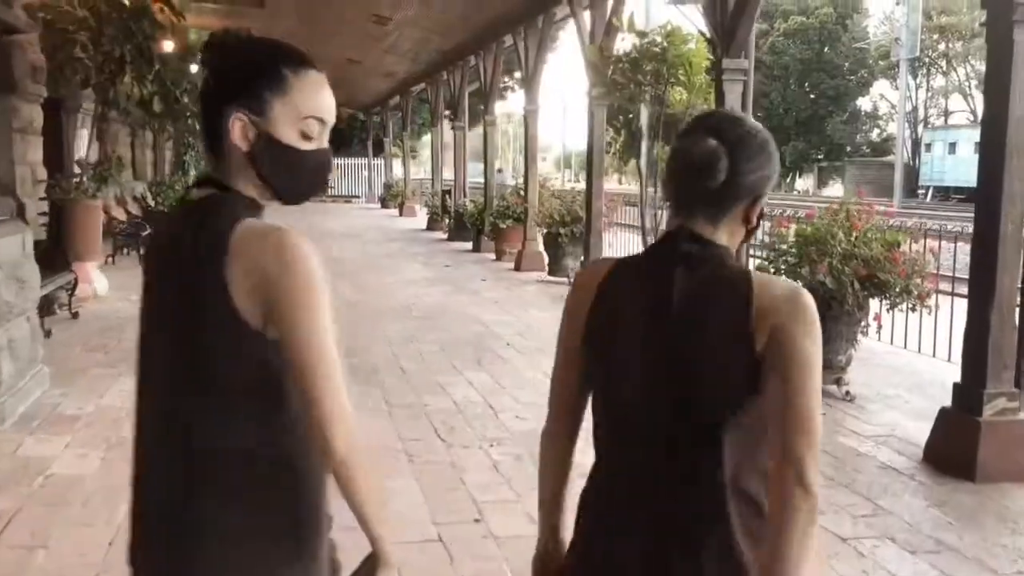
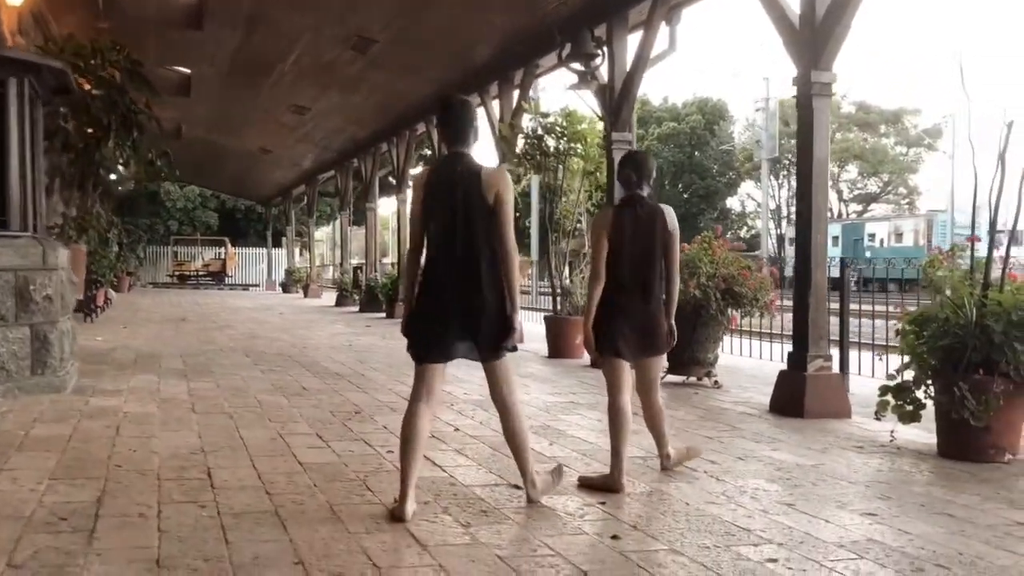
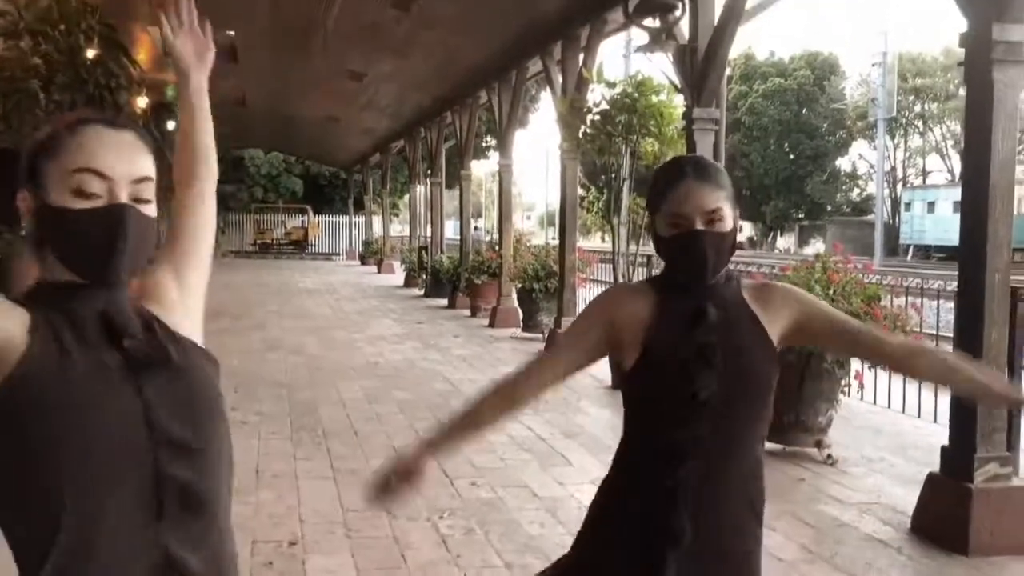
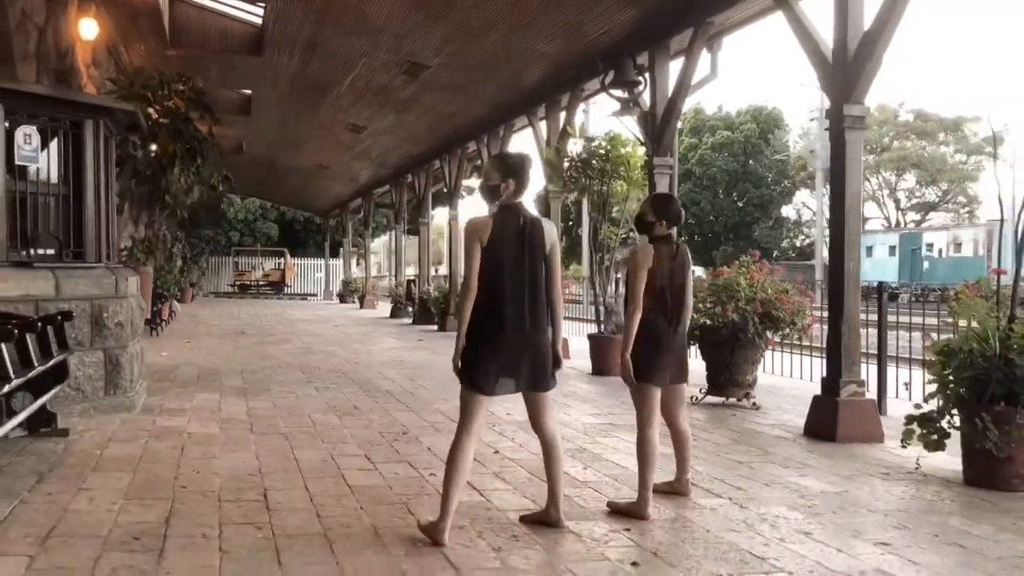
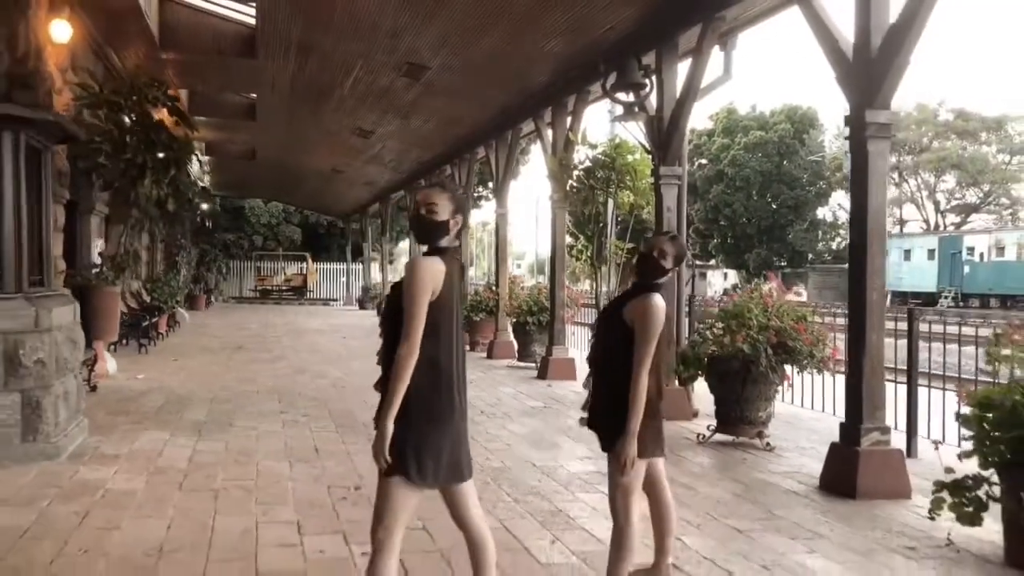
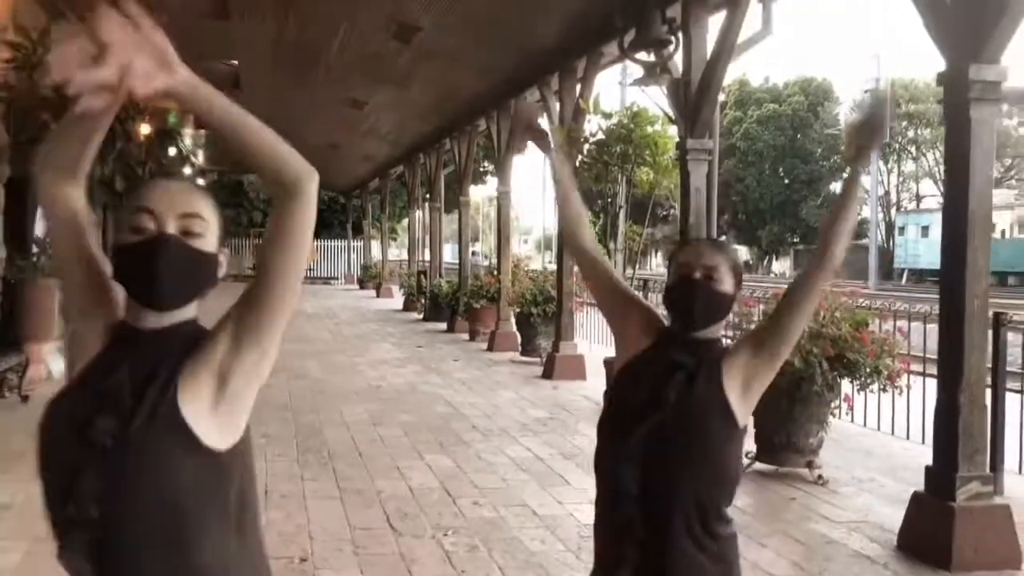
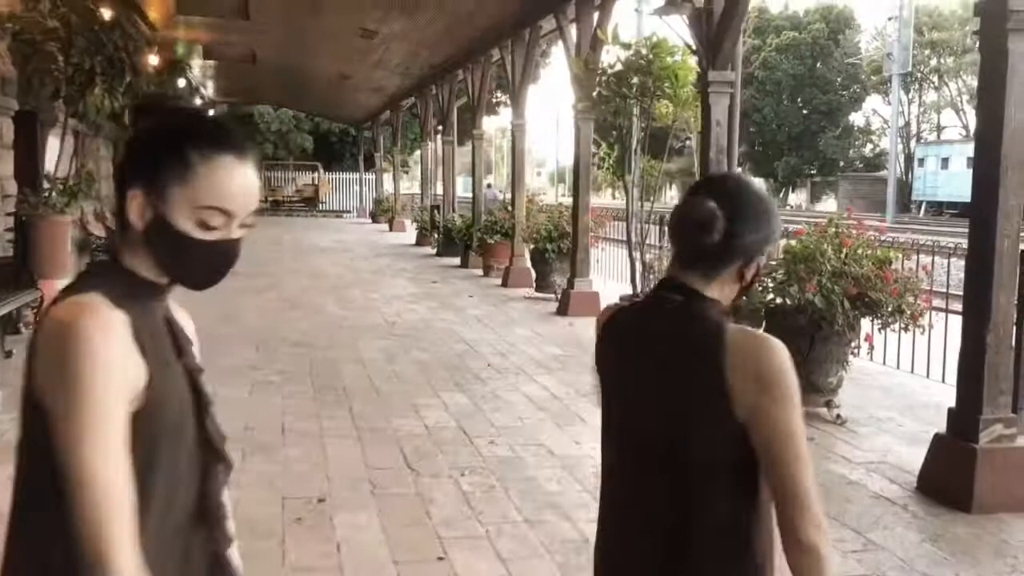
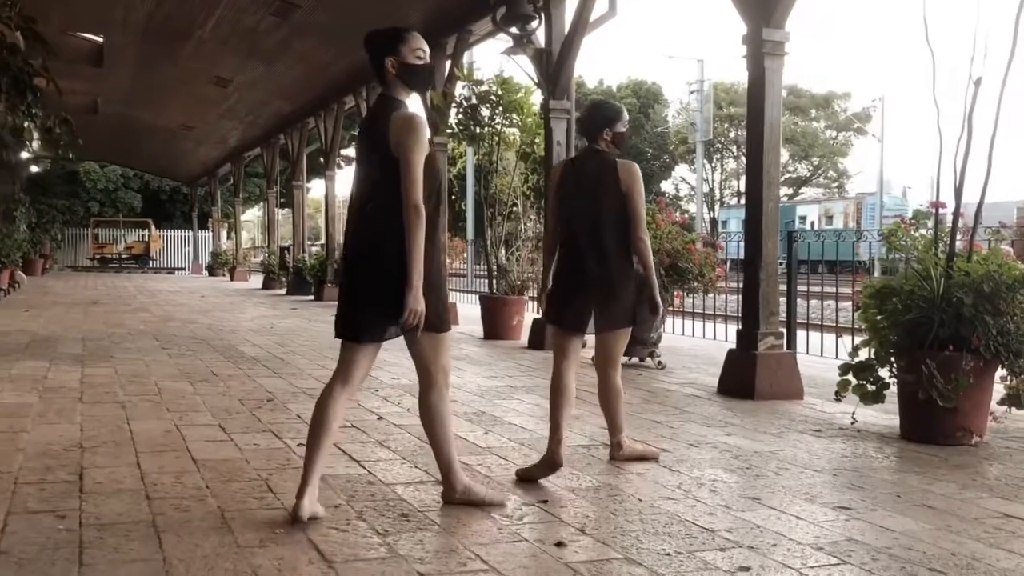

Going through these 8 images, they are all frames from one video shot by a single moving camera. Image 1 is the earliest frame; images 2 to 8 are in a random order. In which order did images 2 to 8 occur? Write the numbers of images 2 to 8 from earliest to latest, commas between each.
7, 3, 6, 5, 4, 2, 8
